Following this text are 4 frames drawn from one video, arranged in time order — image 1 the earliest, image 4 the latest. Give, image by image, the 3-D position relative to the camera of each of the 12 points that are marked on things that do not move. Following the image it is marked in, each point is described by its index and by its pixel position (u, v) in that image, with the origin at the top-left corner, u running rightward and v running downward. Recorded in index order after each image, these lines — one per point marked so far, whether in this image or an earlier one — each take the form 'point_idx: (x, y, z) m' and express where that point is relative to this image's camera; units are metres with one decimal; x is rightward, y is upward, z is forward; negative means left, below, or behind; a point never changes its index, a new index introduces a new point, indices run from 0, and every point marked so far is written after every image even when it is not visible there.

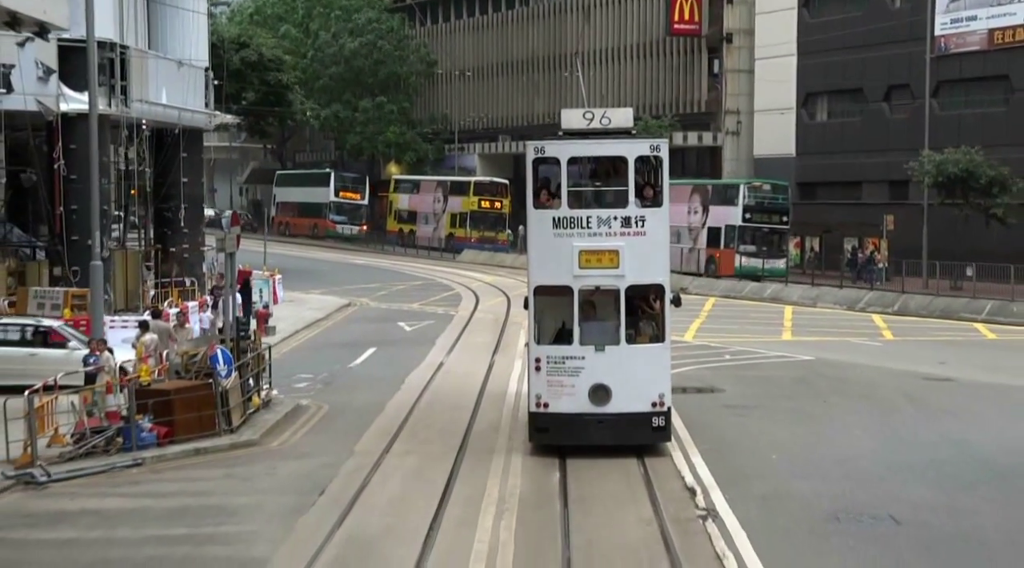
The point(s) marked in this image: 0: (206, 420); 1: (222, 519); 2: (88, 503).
0: (-4.6, -2.0, +16.9) m
1: (-3.4, -2.7, +12.9) m
2: (-5.2, -2.7, +13.7) m
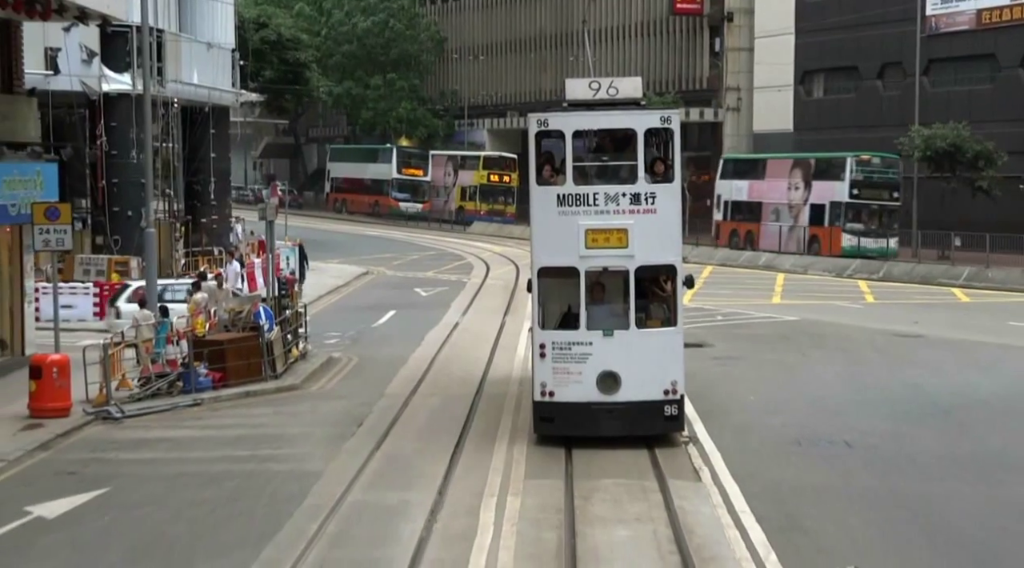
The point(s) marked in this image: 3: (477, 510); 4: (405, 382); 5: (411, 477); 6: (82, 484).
0: (-4.4, -1.4, +19.2) m
1: (-3.2, -2.2, +15.2) m
2: (-5.0, -2.1, +16.0) m
3: (-0.4, -2.4, +11.9) m
4: (-1.9, -1.7, +19.6) m
5: (-1.2, -2.3, +13.3) m
6: (-5.1, -2.4, +13.2) m
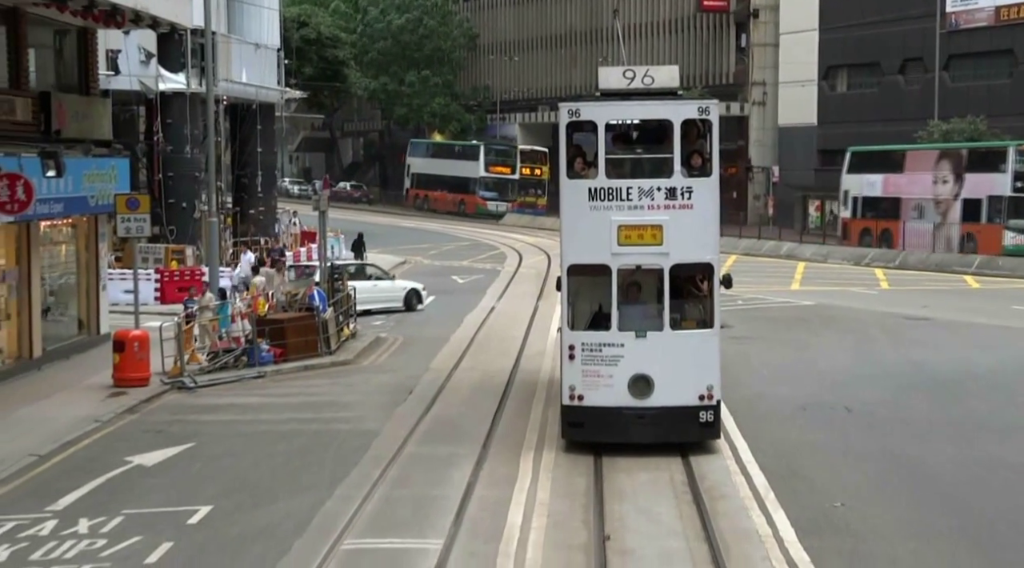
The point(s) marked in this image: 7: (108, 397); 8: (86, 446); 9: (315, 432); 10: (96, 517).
0: (-3.8, -1.1, +21.1) m
1: (-2.7, -1.9, +17.0) m
2: (-4.5, -1.9, +17.9) m
3: (0.0, -2.2, +13.6) m
4: (-1.2, -1.4, +21.4) m
5: (-0.7, -2.0, +15.0) m
6: (-4.6, -2.1, +15.1) m
7: (-6.4, -1.8, +17.6) m
8: (-5.6, -2.1, +14.7) m
9: (-2.7, -2.1, +15.5) m
10: (-4.3, -2.4, +11.7) m
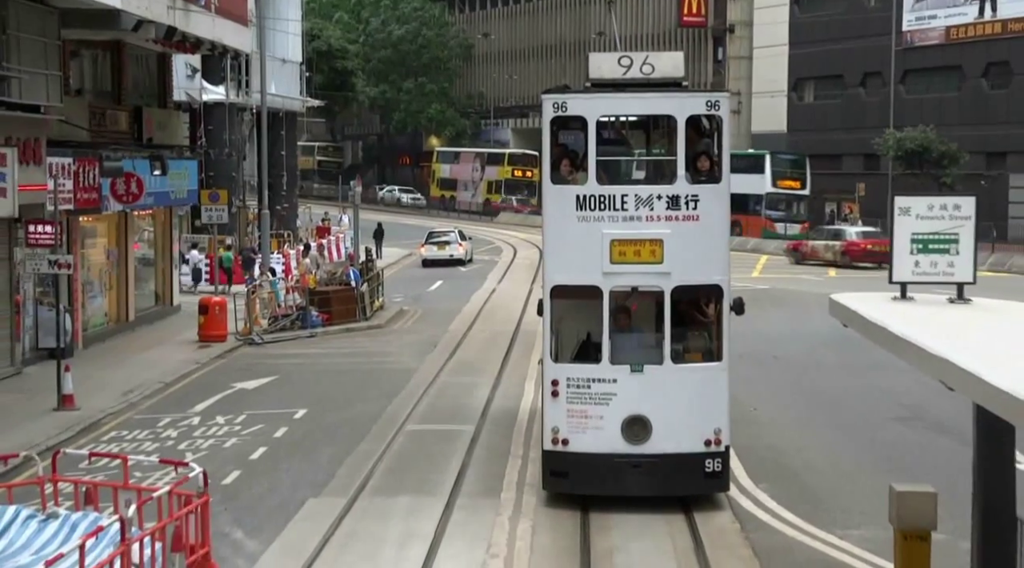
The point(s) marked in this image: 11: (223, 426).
0: (-3.8, -0.7, +25.9) m
1: (-2.6, -1.4, +21.8) m
2: (-4.4, -1.4, +22.7) m
3: (+0.2, -1.7, +18.5) m
4: (-1.2, -1.0, +26.2) m
5: (-0.6, -1.6, +19.9) m
6: (-4.5, -1.6, +19.9) m
7: (-6.3, -1.3, +22.4) m
8: (-5.5, -1.6, +19.5) m
9: (-2.6, -1.6, +20.3) m
10: (-4.2, -1.9, +16.5) m
11: (-4.1, -2.0, +15.7) m
